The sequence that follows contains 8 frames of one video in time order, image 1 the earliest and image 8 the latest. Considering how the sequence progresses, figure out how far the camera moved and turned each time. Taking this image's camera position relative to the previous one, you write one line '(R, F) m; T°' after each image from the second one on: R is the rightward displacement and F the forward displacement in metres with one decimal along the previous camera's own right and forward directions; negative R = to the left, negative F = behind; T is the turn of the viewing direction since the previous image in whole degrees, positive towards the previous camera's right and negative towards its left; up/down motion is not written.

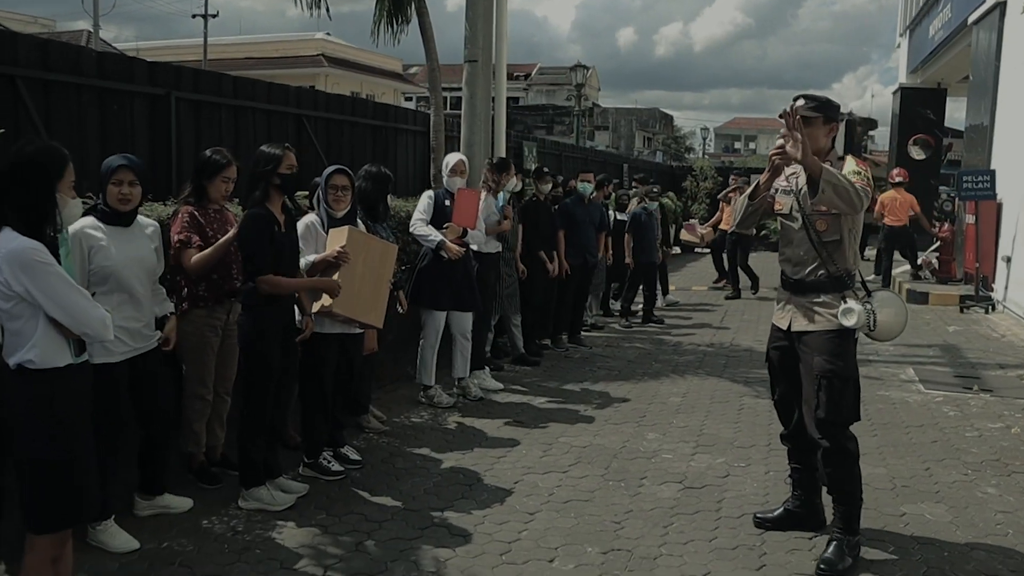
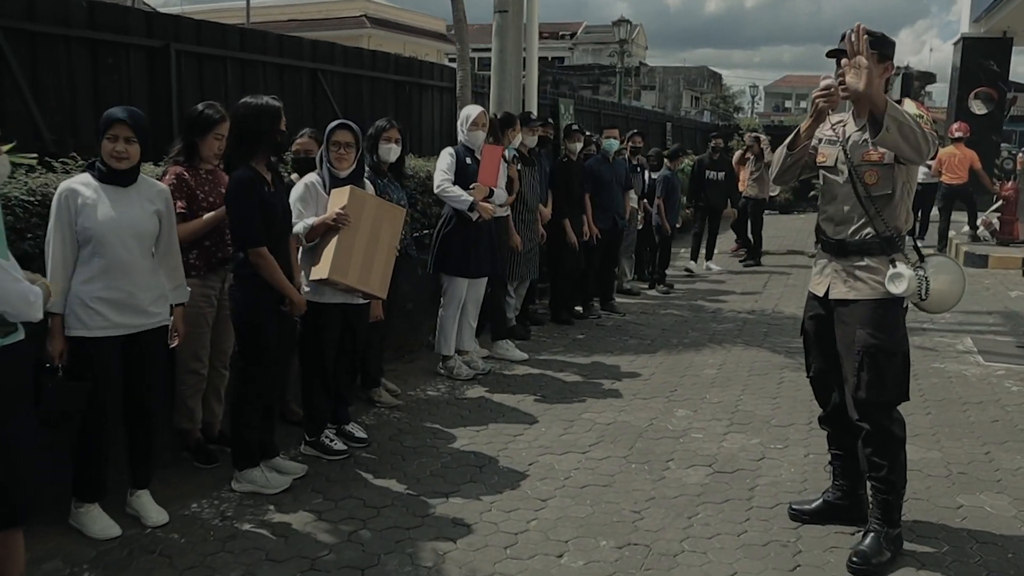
(+0.2, +0.4) m; -3°
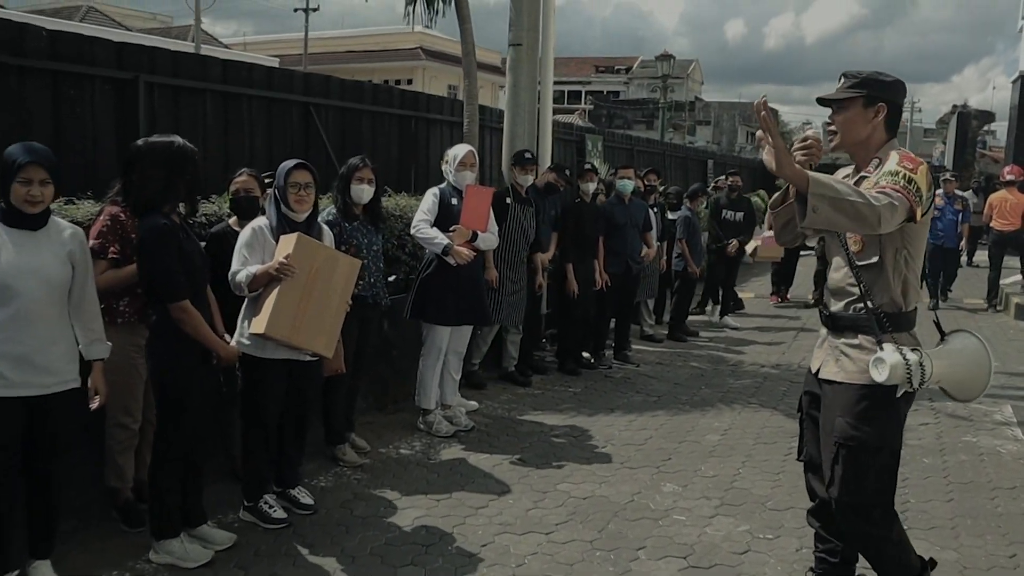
(+0.4, +0.5) m; -3°
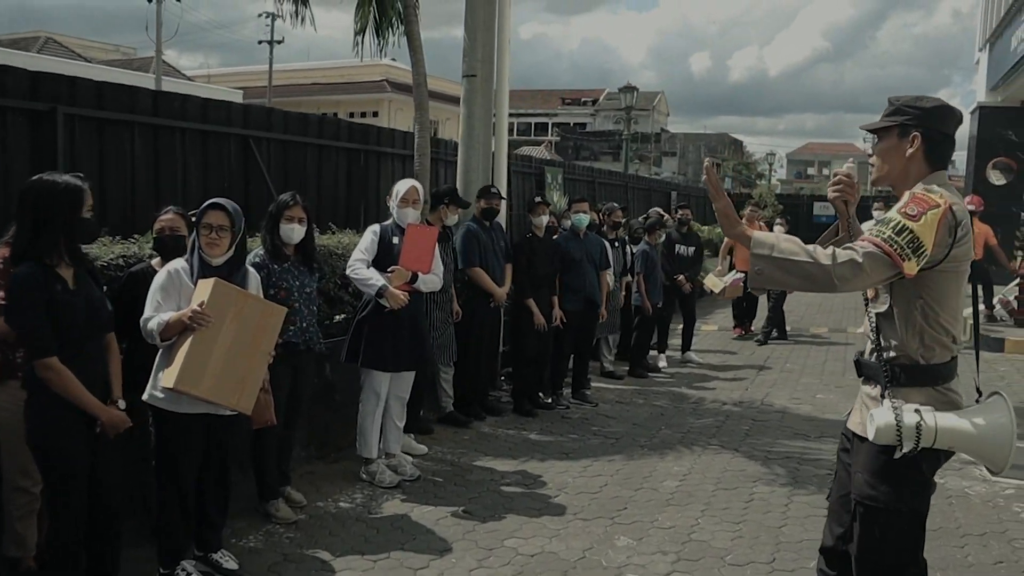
(+0.1, +0.3) m; +2°
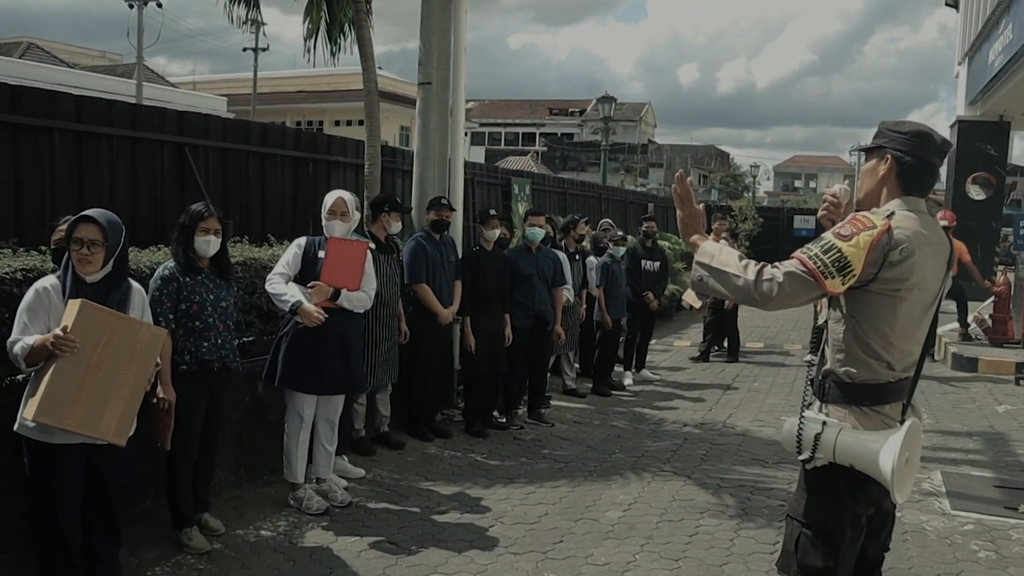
(+0.3, +0.3) m; +1°
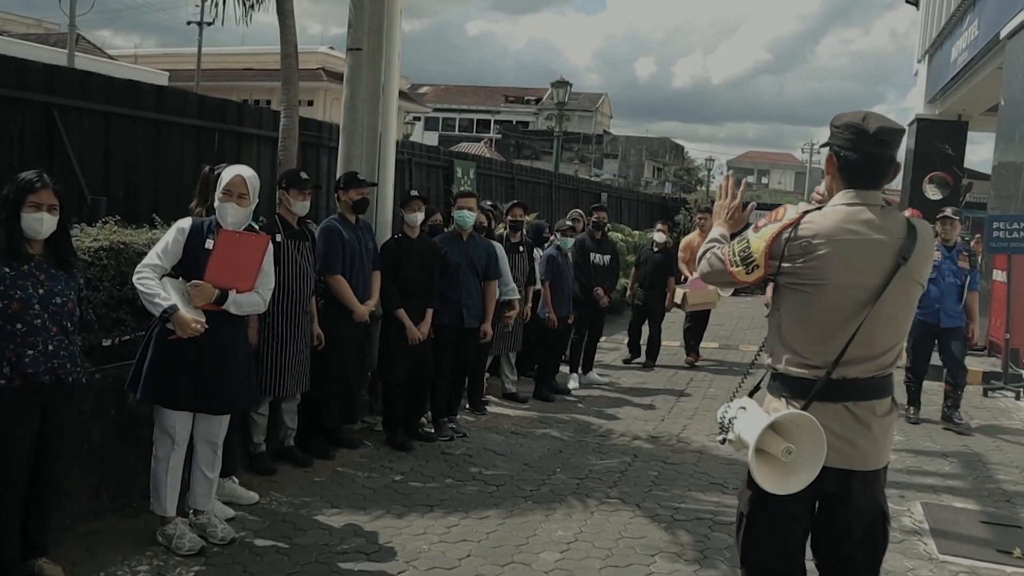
(+0.1, +0.9) m; +3°
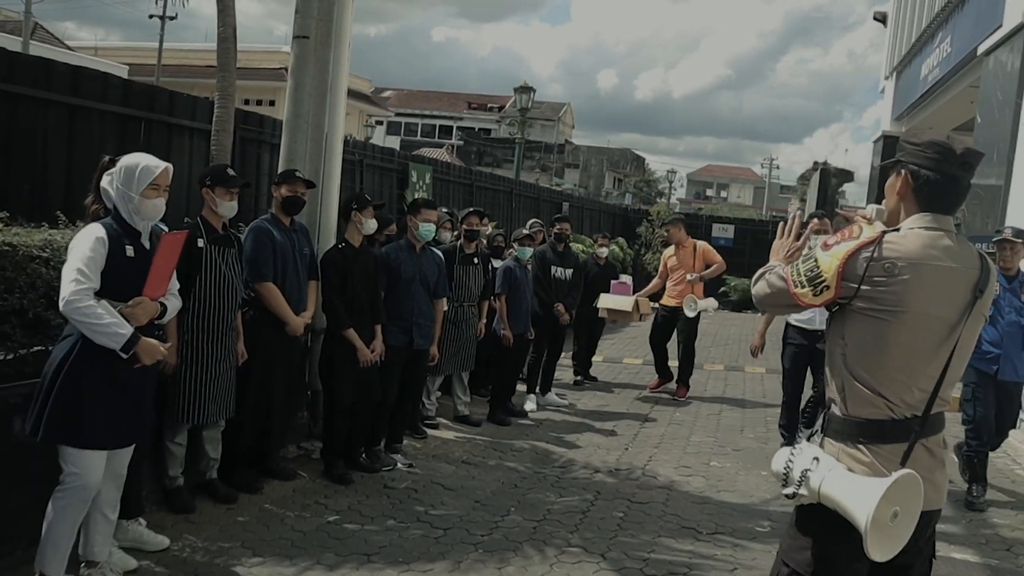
(0.0, +0.6) m; +3°
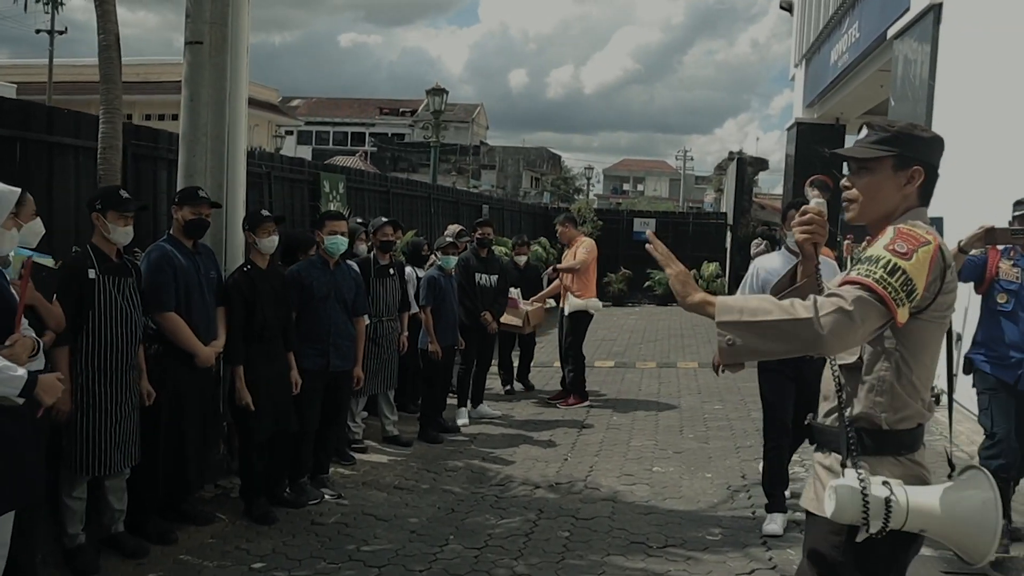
(0.0, +0.3) m; +5°
